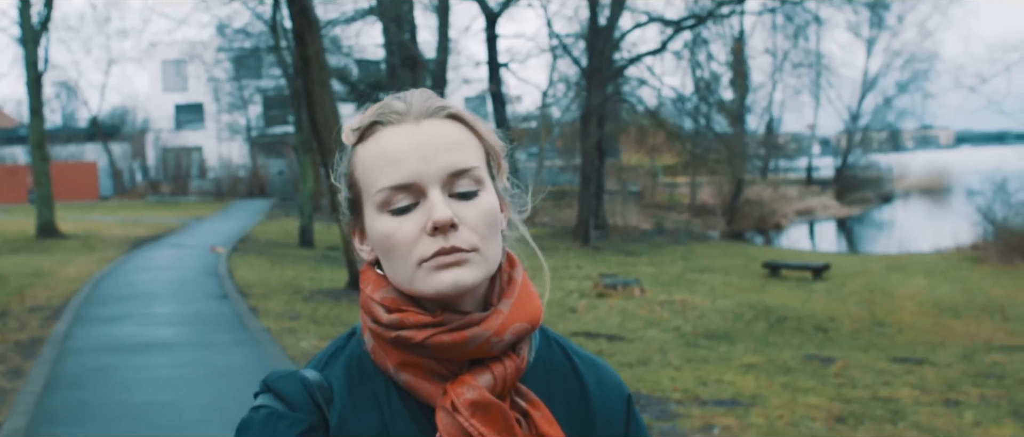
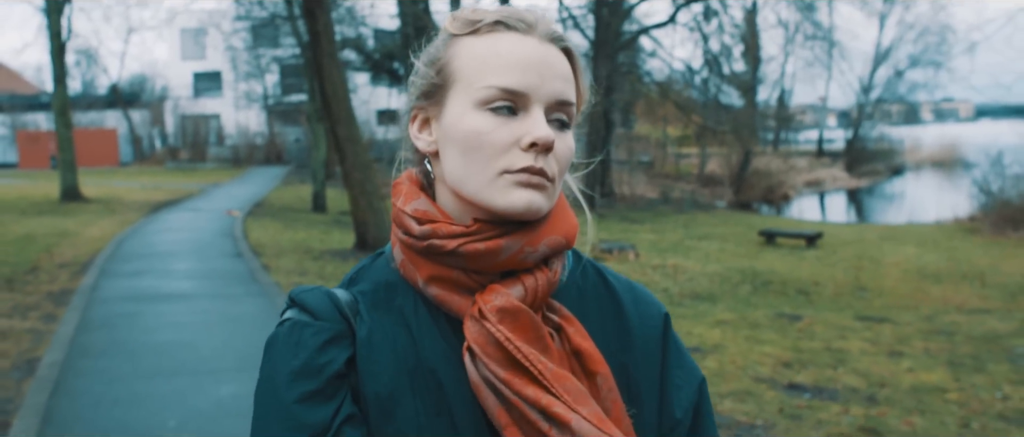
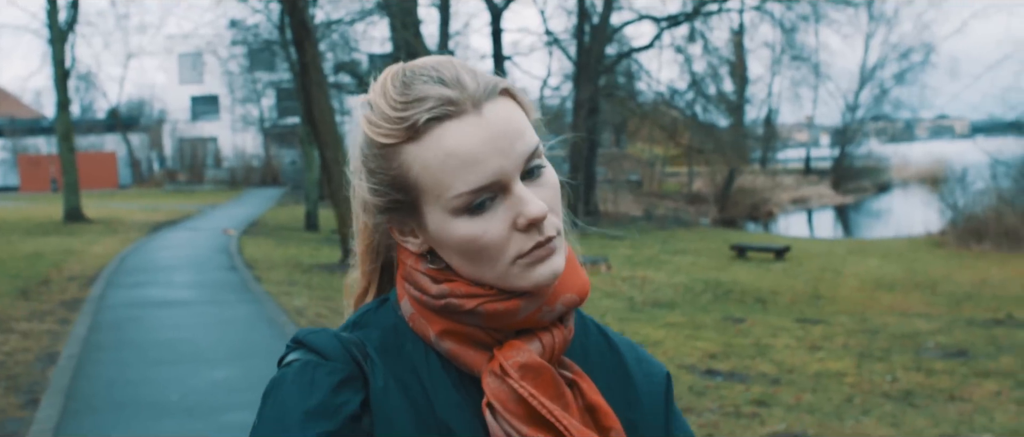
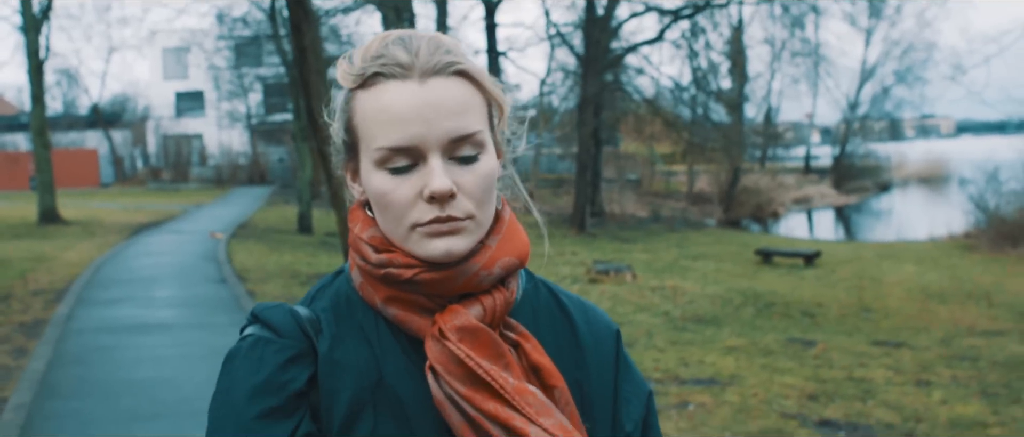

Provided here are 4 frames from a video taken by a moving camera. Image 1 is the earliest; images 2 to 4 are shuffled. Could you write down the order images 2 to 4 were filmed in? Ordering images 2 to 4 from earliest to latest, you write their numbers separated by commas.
4, 2, 3
